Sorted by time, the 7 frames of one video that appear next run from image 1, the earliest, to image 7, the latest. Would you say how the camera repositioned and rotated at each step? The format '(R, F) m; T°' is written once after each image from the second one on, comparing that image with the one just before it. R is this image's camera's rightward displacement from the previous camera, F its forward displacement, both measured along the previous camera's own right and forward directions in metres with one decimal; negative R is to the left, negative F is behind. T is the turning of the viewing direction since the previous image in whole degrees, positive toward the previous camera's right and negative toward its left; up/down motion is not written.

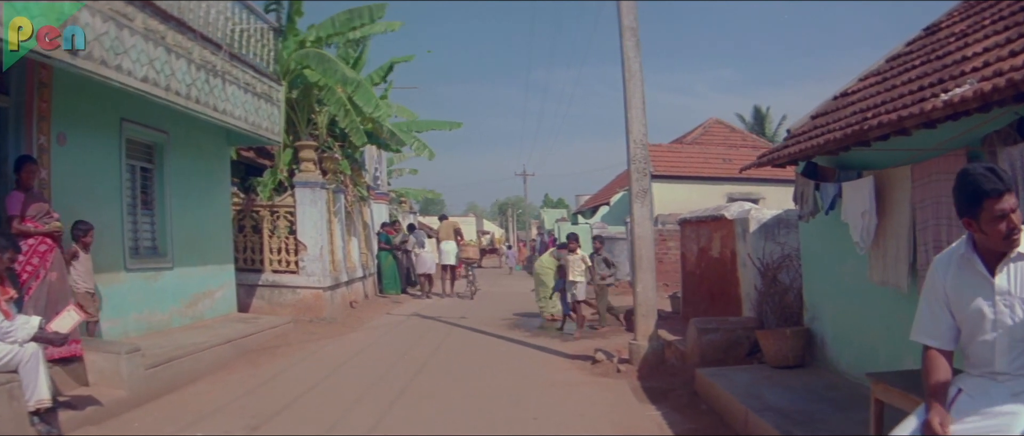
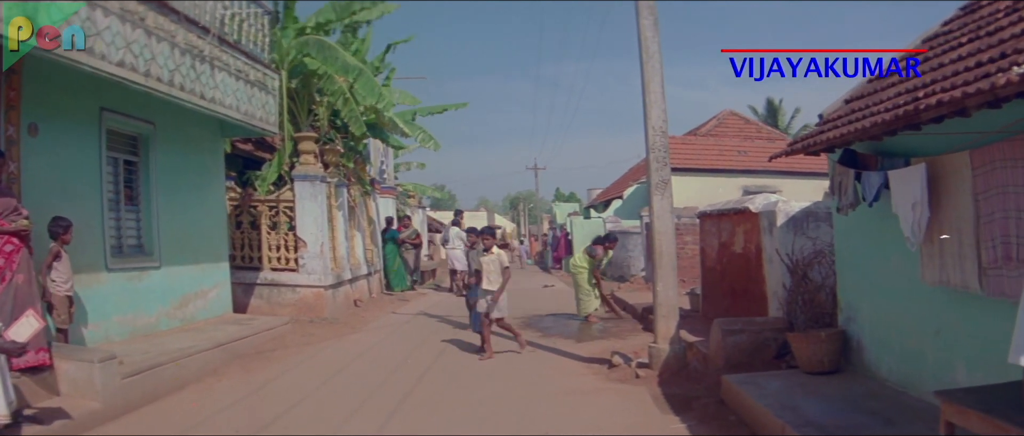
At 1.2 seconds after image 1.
(0.0, +0.6) m; -1°
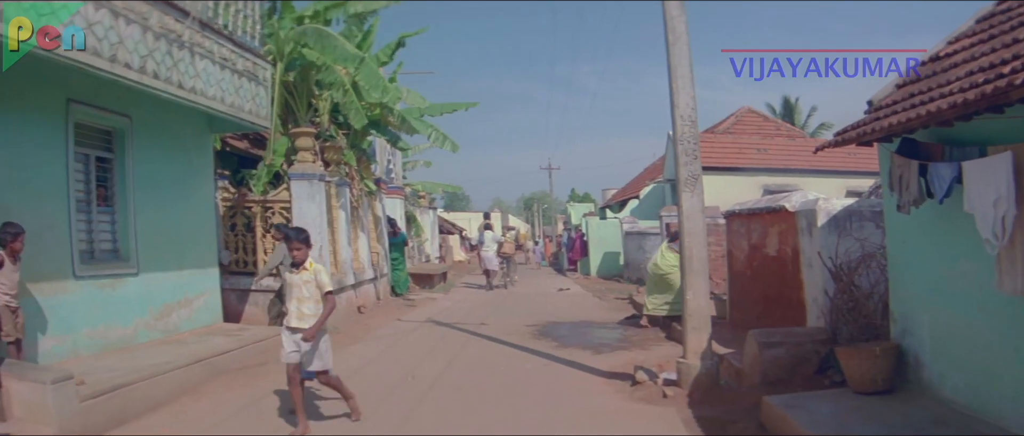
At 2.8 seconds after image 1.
(0.0, +0.8) m; -1°
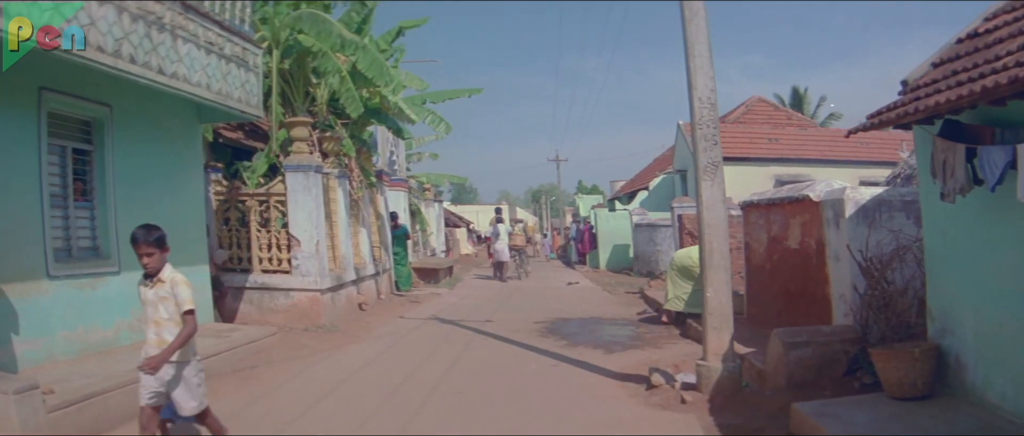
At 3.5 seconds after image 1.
(0.0, +0.5) m; -1°
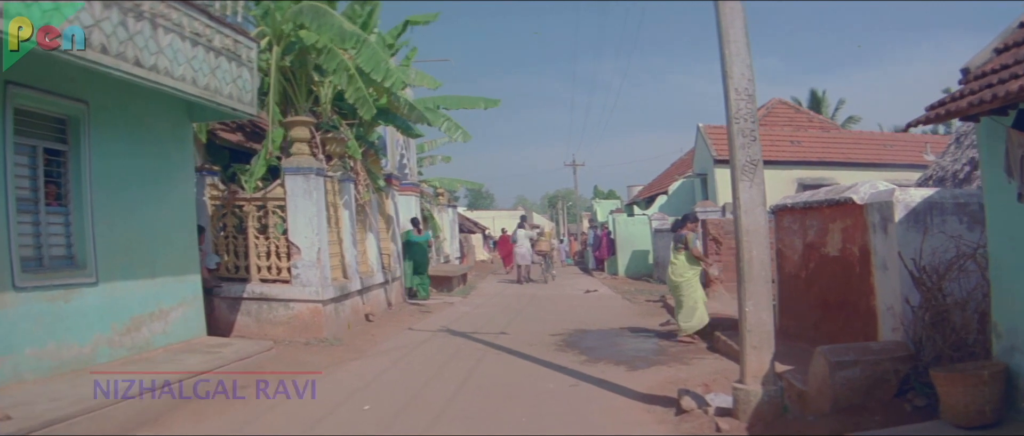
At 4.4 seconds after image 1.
(0.0, +0.6) m; -1°
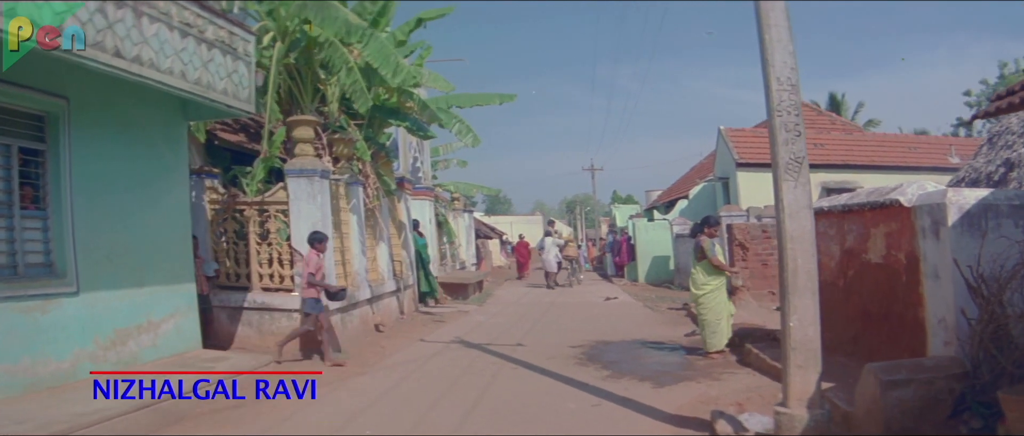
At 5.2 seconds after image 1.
(0.0, +0.5) m; -1°
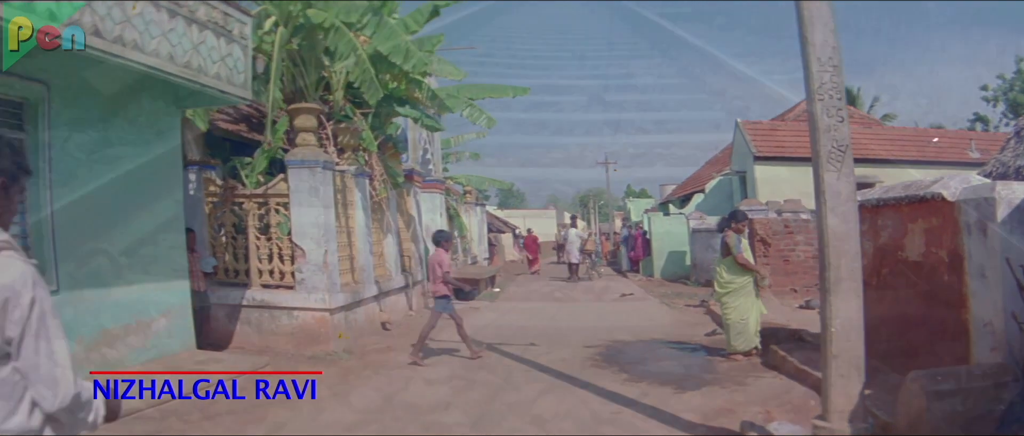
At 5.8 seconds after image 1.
(0.0, +0.4) m; -1°
